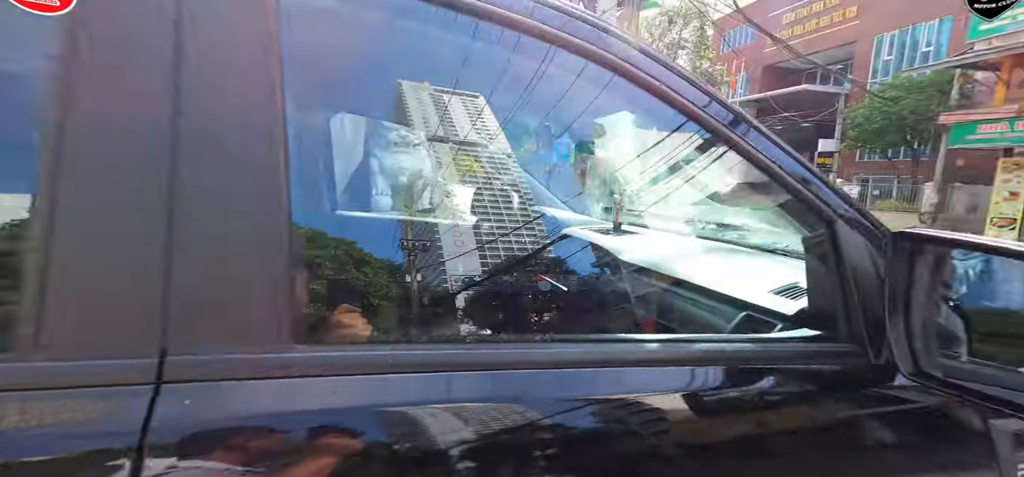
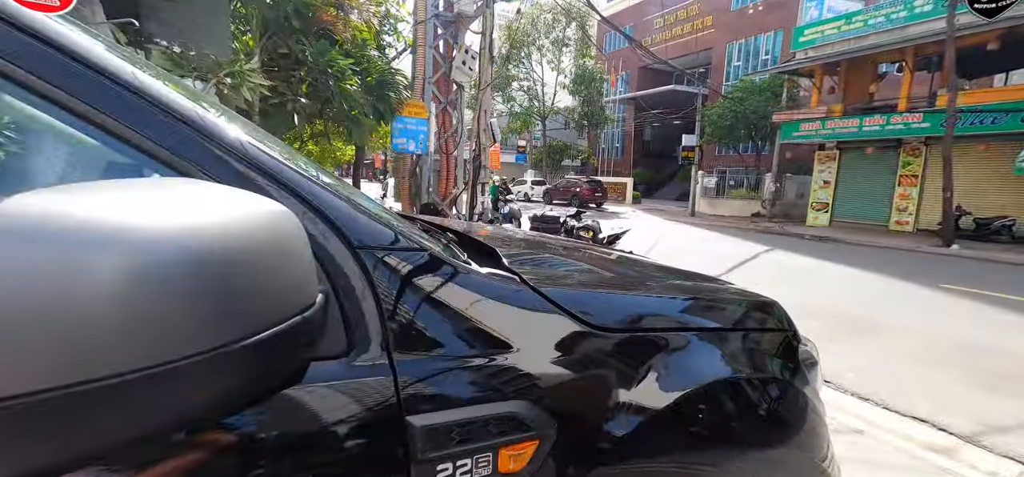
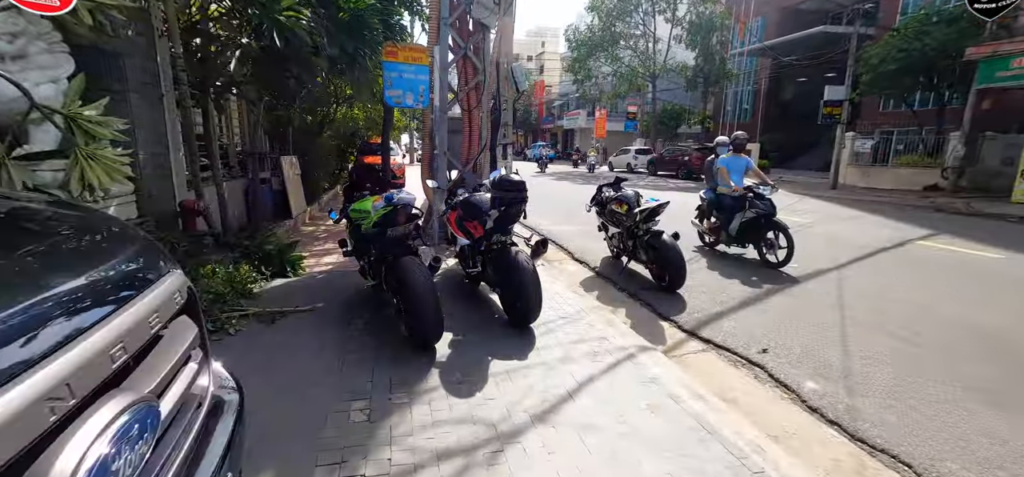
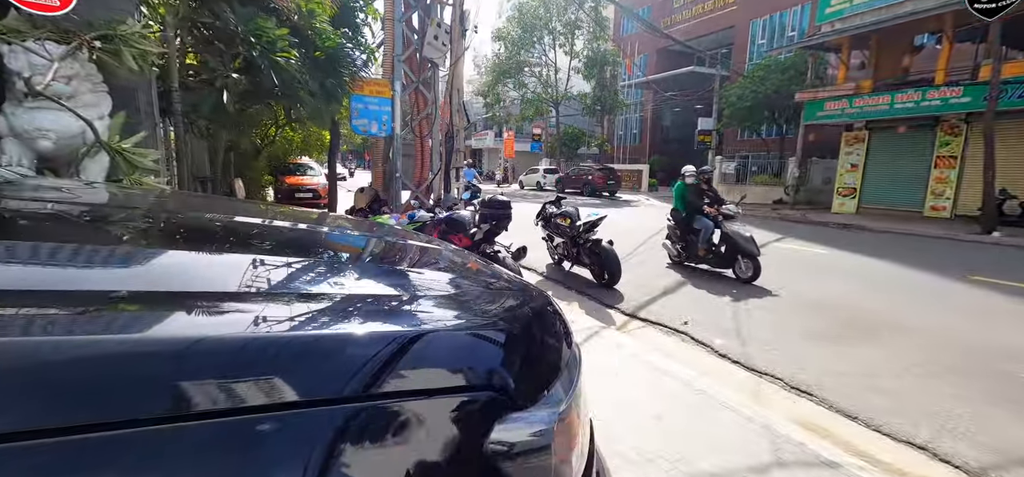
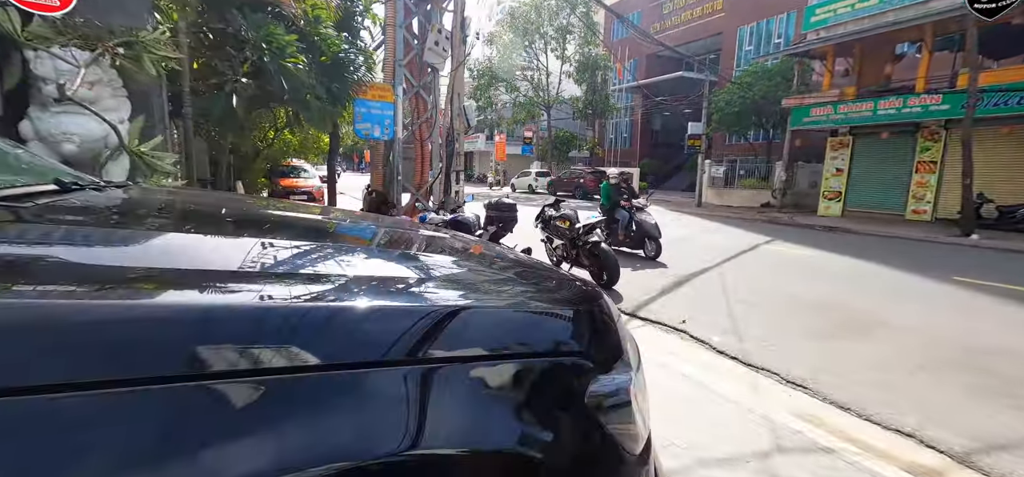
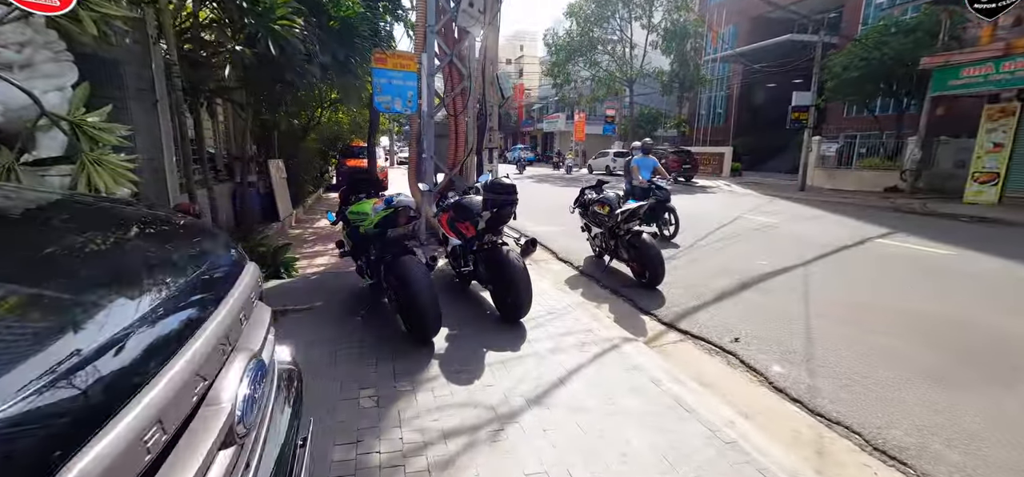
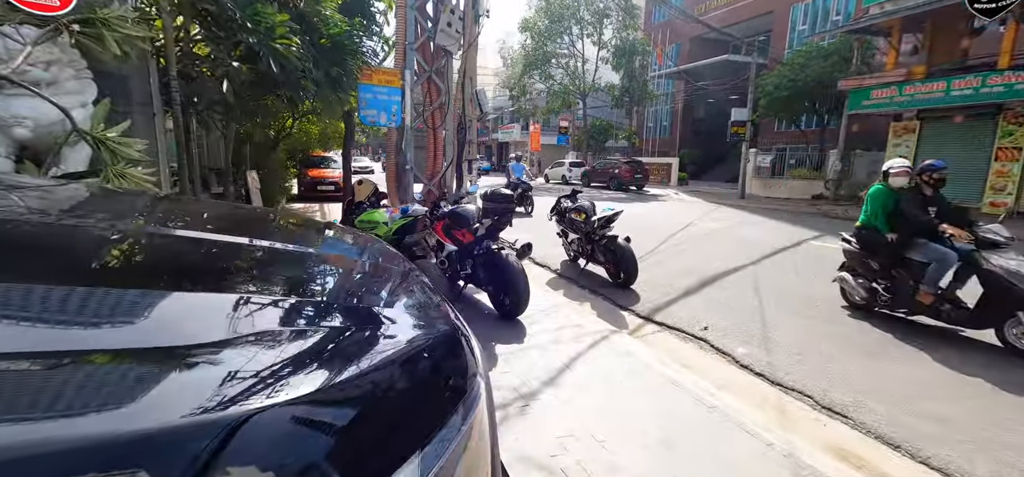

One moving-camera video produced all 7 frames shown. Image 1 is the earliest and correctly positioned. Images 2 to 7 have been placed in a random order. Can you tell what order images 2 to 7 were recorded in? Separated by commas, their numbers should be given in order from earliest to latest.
2, 5, 4, 7, 6, 3
